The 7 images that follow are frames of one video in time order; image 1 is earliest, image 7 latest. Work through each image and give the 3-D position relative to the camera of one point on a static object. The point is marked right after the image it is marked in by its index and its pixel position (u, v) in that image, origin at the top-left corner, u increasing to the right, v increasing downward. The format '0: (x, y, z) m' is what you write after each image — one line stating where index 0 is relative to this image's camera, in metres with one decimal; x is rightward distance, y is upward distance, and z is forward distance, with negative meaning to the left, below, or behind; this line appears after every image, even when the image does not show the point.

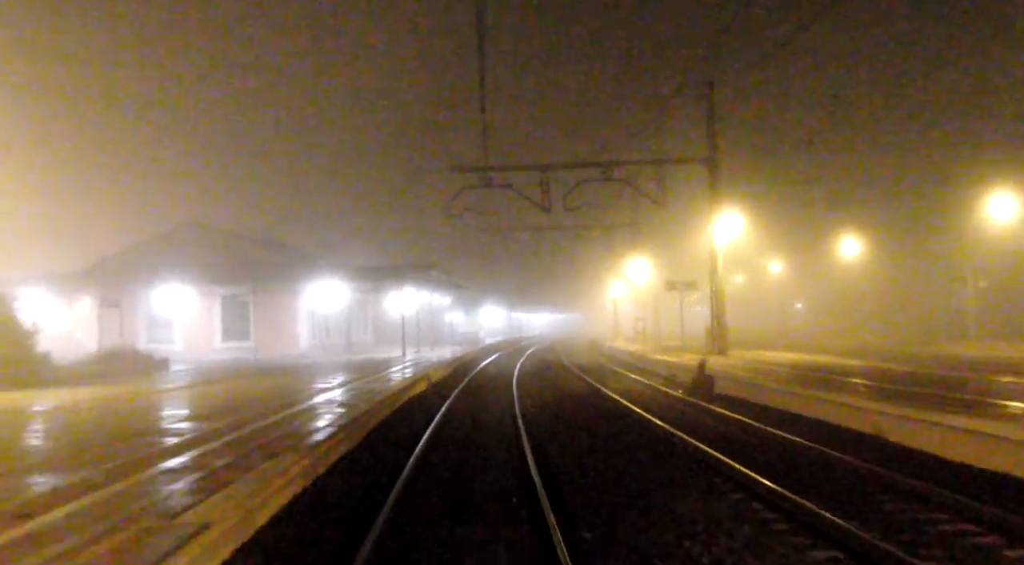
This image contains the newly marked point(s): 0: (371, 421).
0: (-4.2, -3.9, +17.9) m
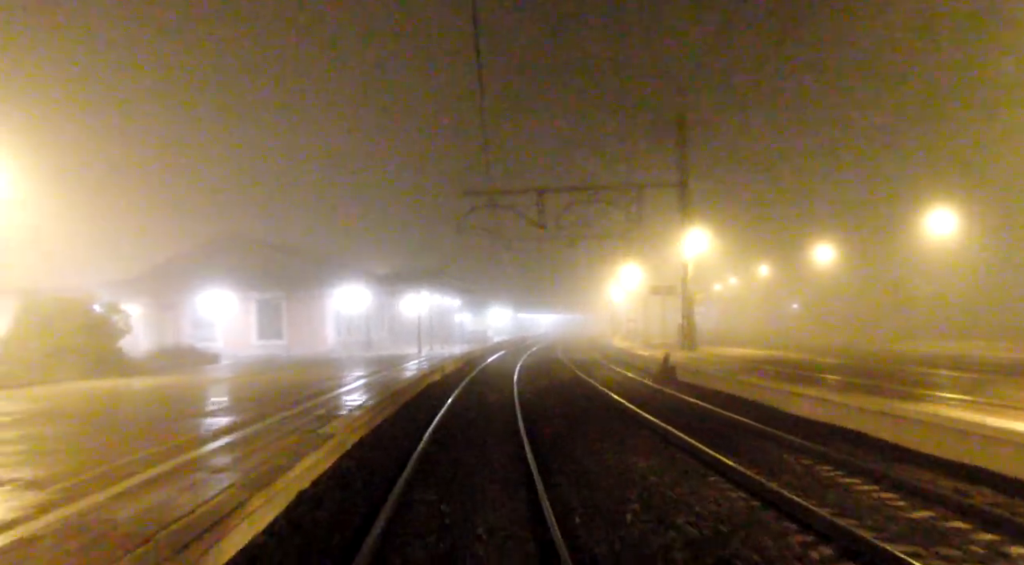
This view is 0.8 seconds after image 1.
0: (-4.2, -4.1, +21.5) m
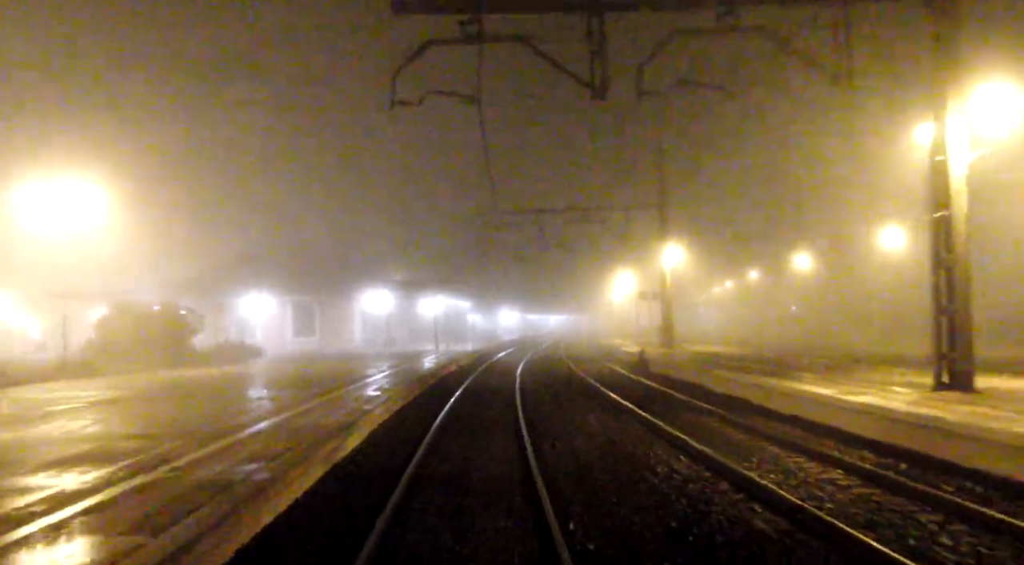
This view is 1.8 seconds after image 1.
0: (-4.1, -4.4, +25.6) m
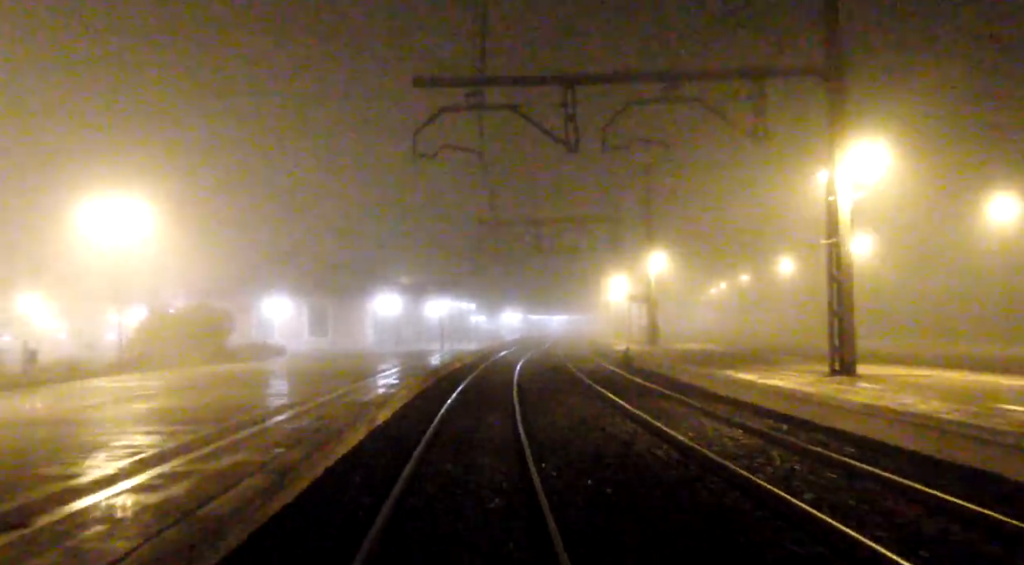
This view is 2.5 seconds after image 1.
0: (-4.2, -4.6, +28.5) m
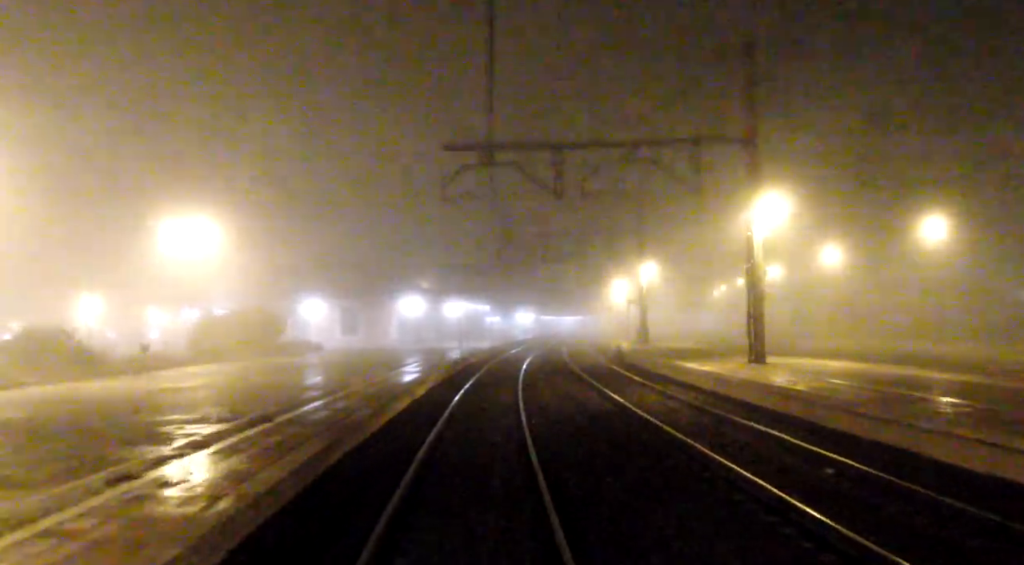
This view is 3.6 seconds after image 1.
0: (-3.8, -4.9, +33.0) m
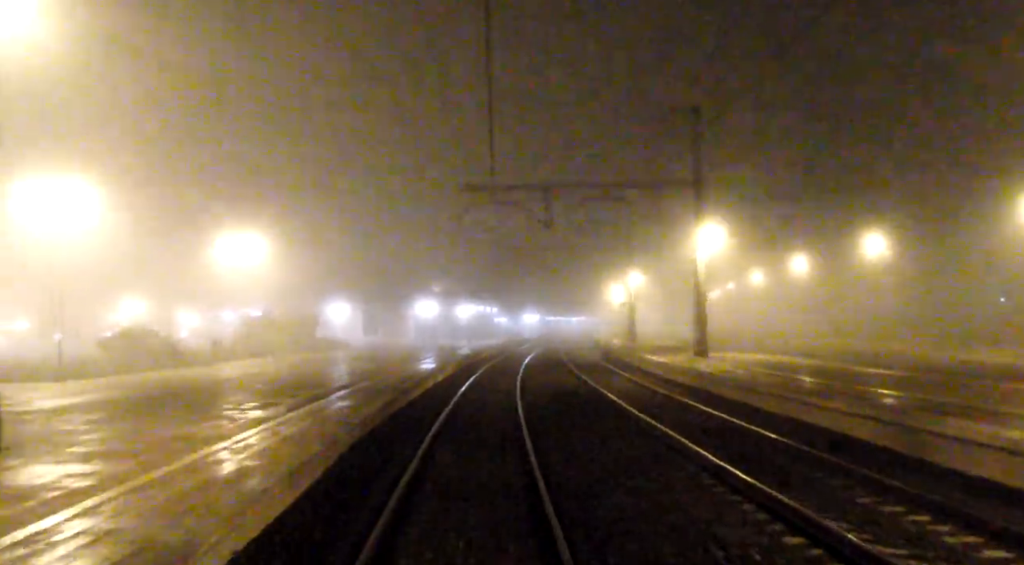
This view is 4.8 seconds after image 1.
0: (-3.6, -5.2, +37.7) m
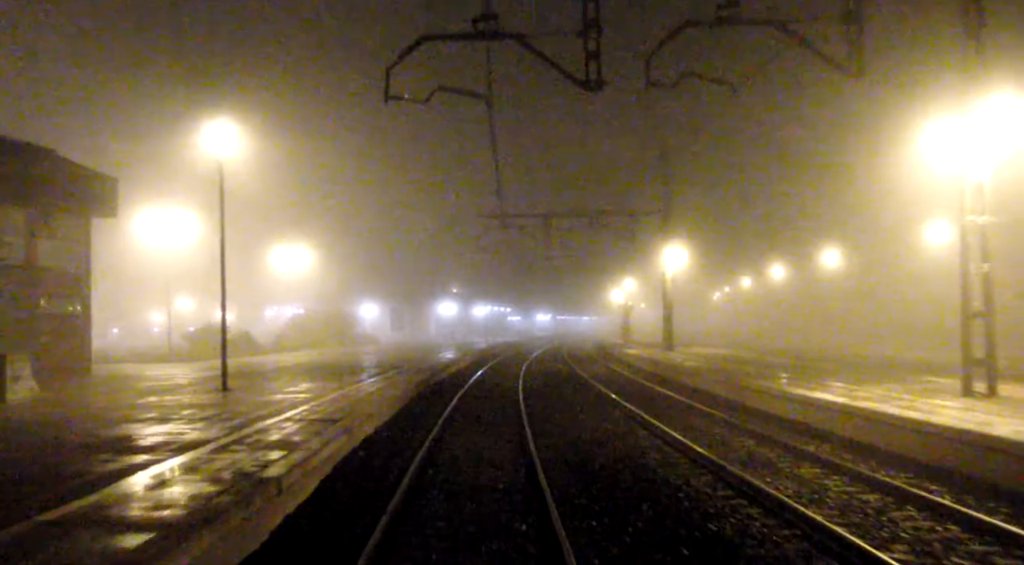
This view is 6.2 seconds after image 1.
0: (-3.1, -5.5, +43.3) m
